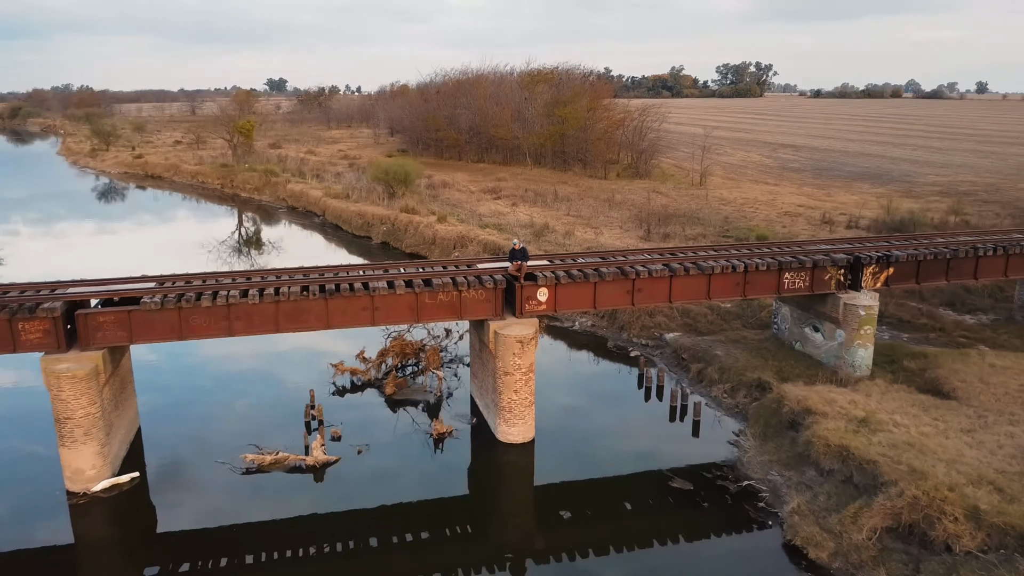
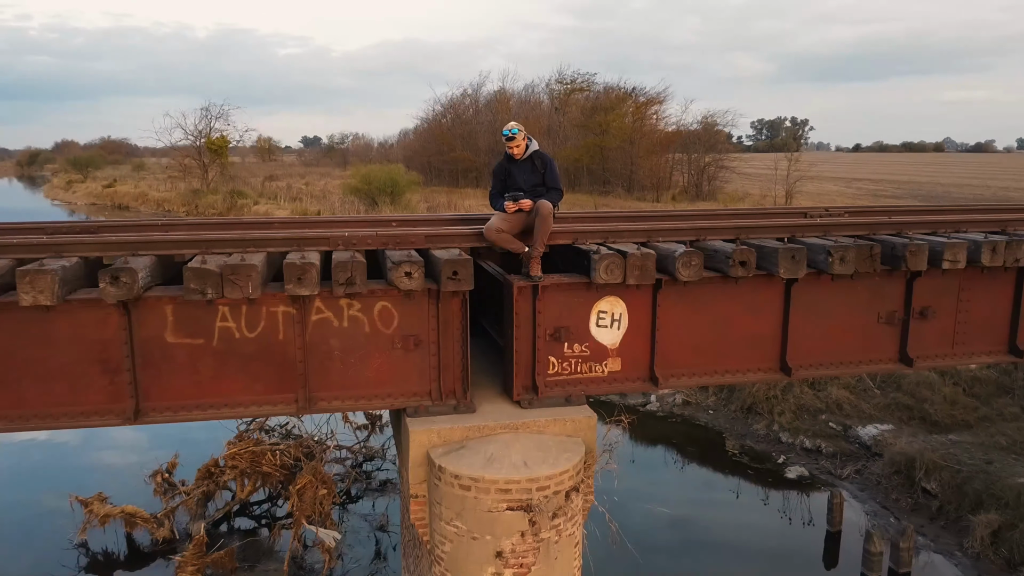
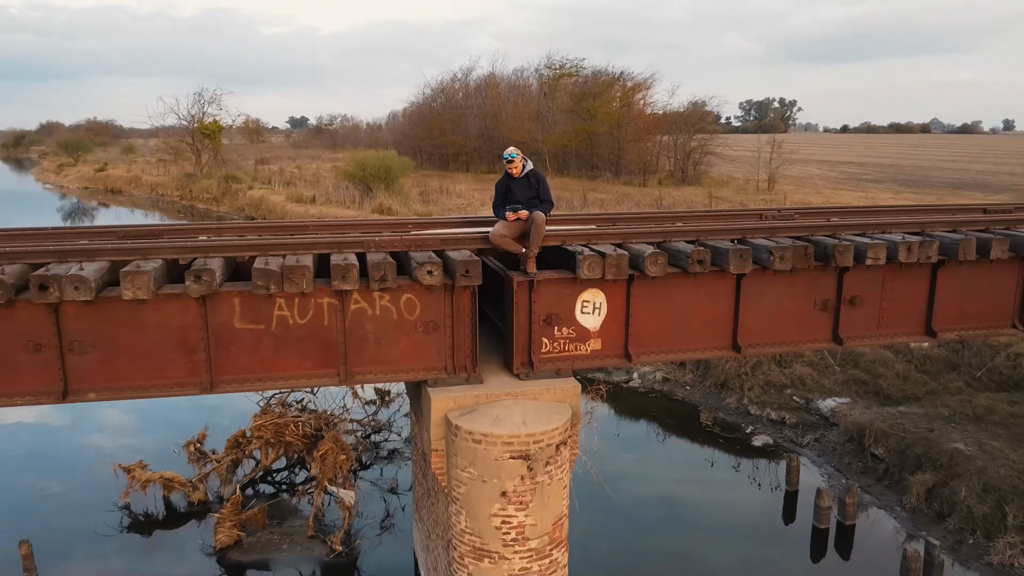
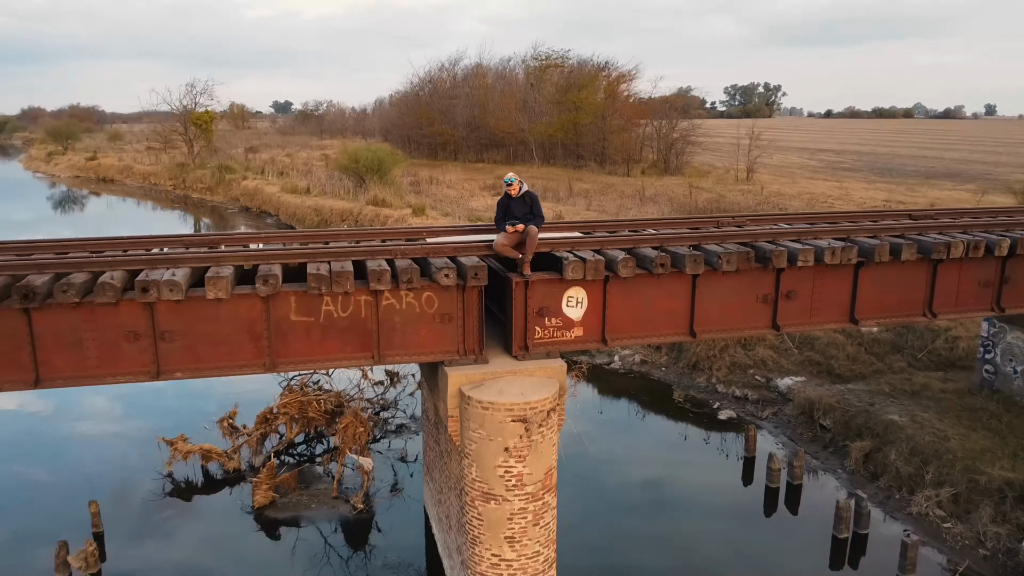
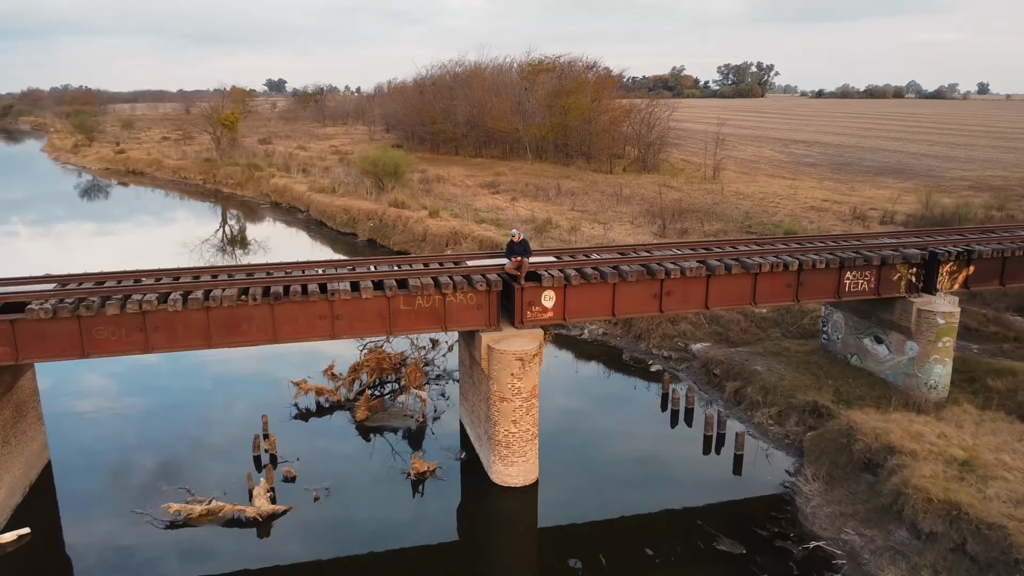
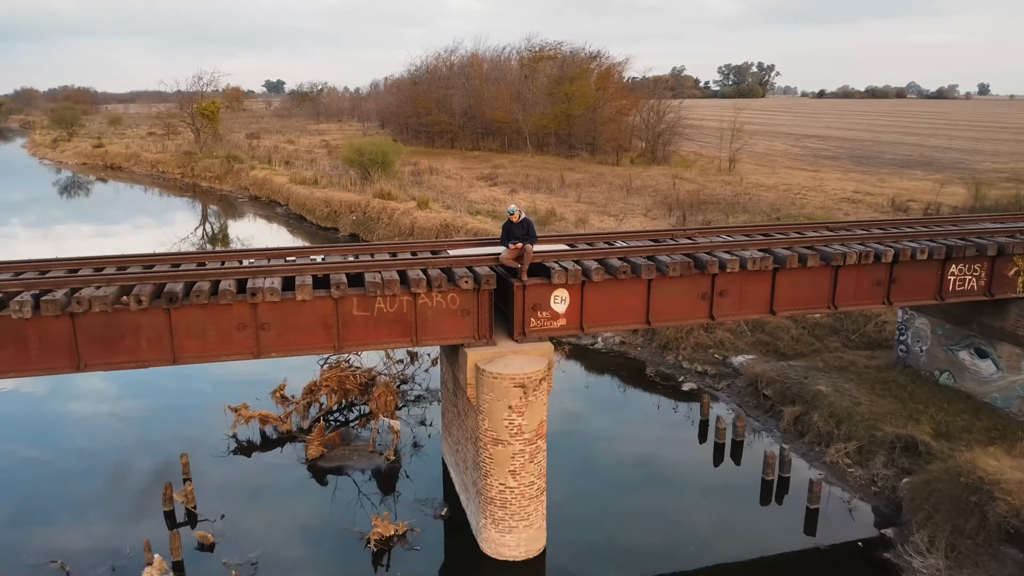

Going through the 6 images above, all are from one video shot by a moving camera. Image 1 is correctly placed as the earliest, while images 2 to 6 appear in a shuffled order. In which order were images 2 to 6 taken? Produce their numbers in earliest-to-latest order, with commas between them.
5, 6, 4, 3, 2
